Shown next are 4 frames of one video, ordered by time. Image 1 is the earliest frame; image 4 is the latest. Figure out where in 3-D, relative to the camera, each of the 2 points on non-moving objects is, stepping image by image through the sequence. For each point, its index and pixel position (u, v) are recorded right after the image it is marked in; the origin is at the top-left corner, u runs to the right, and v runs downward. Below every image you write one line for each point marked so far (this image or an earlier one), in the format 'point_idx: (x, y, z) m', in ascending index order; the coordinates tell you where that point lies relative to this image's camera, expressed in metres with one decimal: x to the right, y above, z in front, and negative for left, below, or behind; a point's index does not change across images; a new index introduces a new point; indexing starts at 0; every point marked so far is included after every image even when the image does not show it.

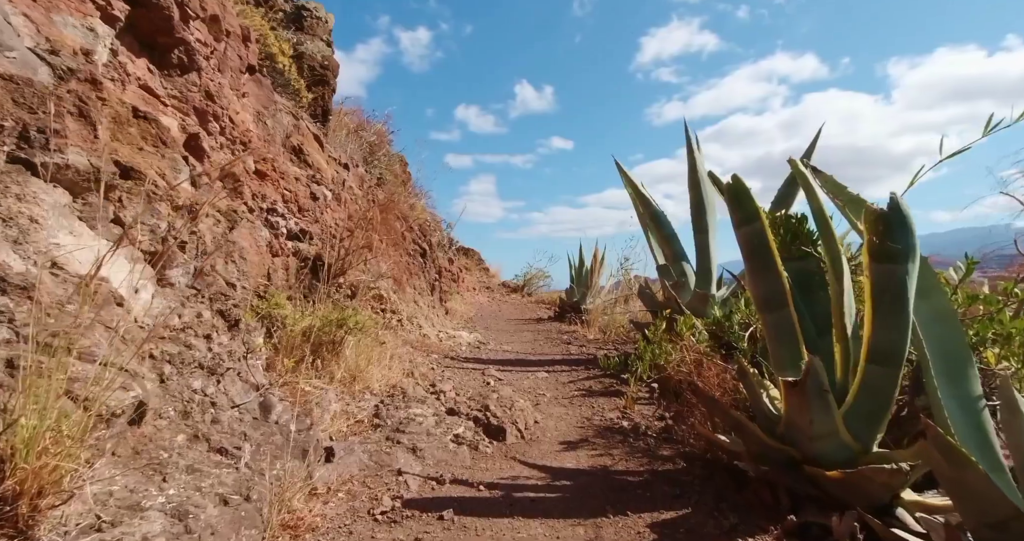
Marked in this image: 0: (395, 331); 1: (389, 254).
0: (-1.1, -0.6, +4.4) m
1: (-1.3, +0.2, +5.3) m
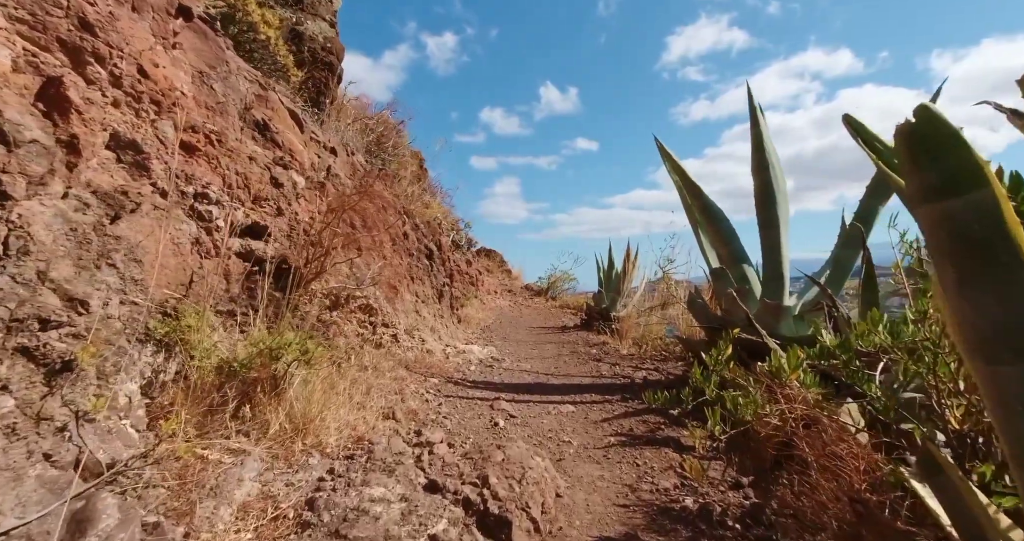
0: (-1.0, -0.6, +3.6) m
1: (-1.2, +0.1, +4.5) m
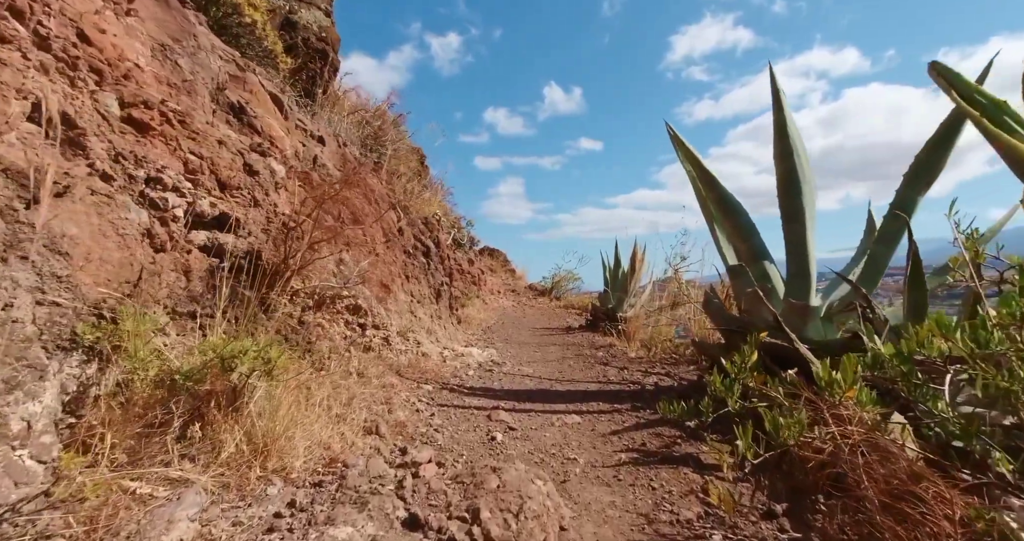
0: (-1.0, -0.6, +3.3) m
1: (-1.1, +0.1, +4.2) m
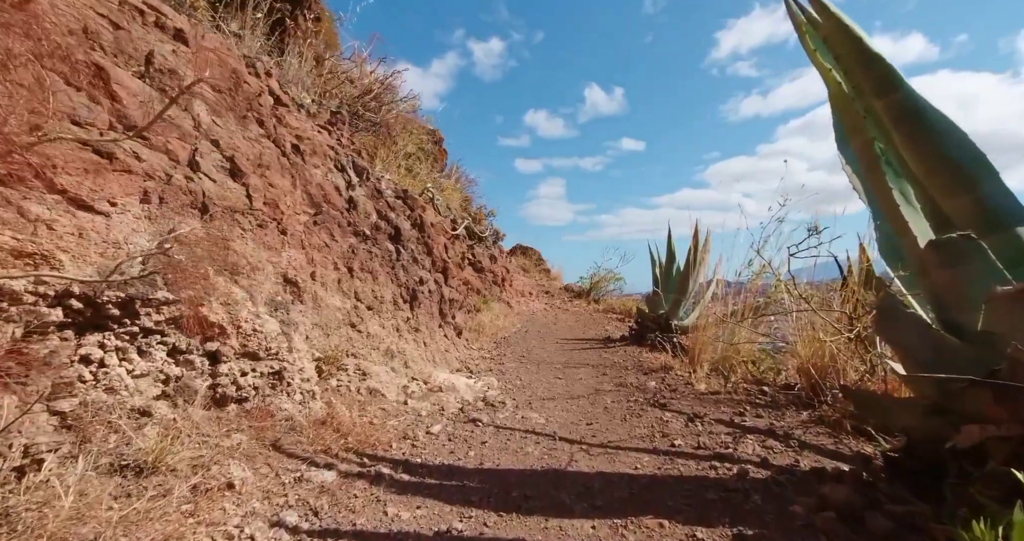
0: (-1.1, -0.5, +1.6) m
1: (-1.2, +0.2, +2.5) m
